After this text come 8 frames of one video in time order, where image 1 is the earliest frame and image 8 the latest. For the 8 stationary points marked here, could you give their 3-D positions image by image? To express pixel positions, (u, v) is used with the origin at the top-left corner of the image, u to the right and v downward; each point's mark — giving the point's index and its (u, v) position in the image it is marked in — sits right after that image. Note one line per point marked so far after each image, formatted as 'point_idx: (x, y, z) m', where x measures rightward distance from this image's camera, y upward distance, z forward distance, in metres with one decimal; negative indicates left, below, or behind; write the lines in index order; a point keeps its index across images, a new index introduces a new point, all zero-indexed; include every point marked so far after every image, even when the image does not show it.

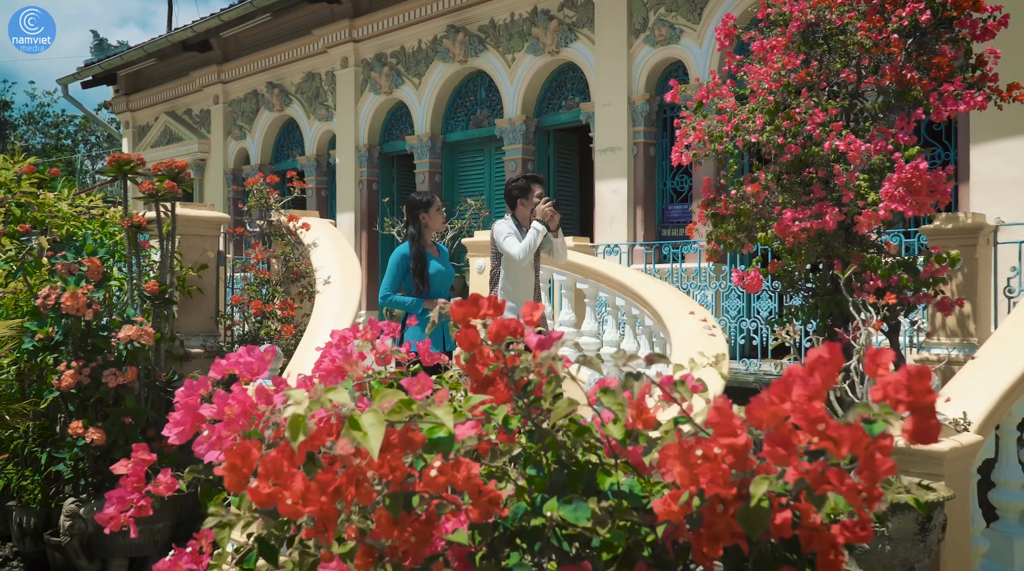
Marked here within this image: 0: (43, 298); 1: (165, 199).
0: (-2.4, -0.1, +5.3) m
1: (-2.0, +0.5, +5.9) m
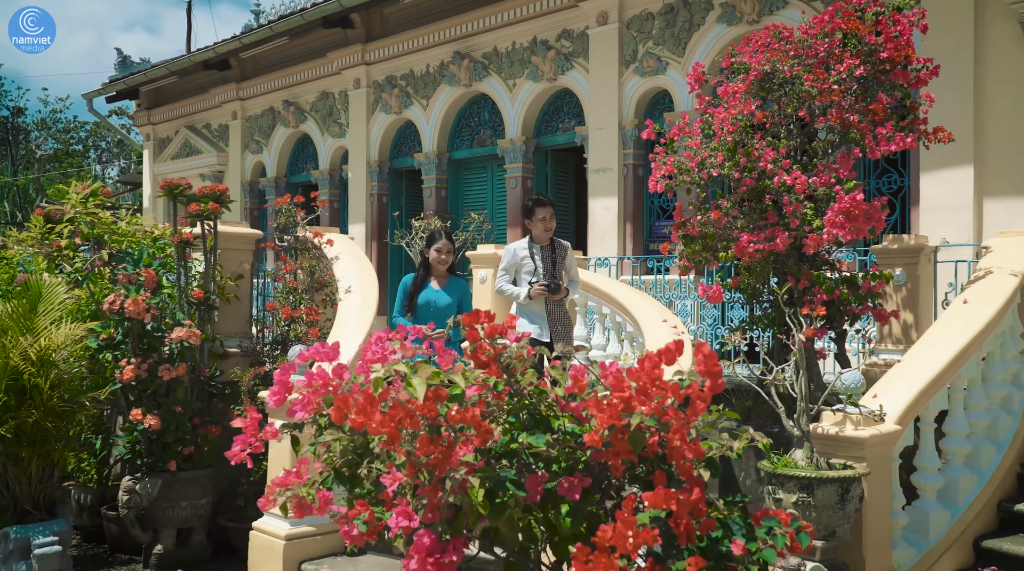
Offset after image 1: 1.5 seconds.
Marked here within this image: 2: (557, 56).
0: (-2.5, -0.1, +6.2) m
1: (-2.0, +0.5, +6.8) m
2: (+0.5, +2.6, +11.3) m
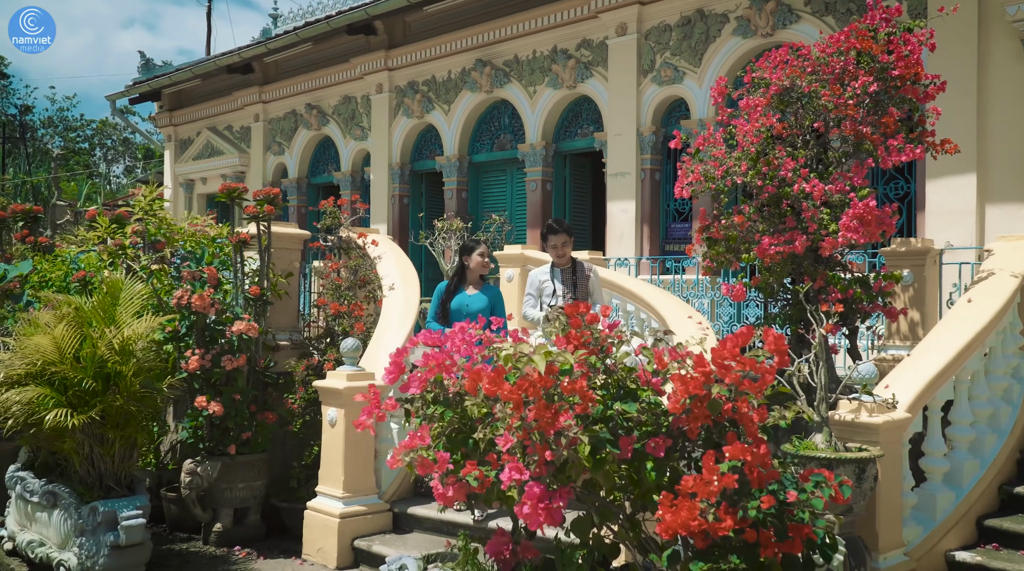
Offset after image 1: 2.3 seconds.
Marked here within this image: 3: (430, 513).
0: (-2.2, -0.1, +6.6) m
1: (-1.8, +0.5, +7.3) m
2: (+0.8, +2.6, +11.8) m
3: (-0.5, -1.5, +6.6) m
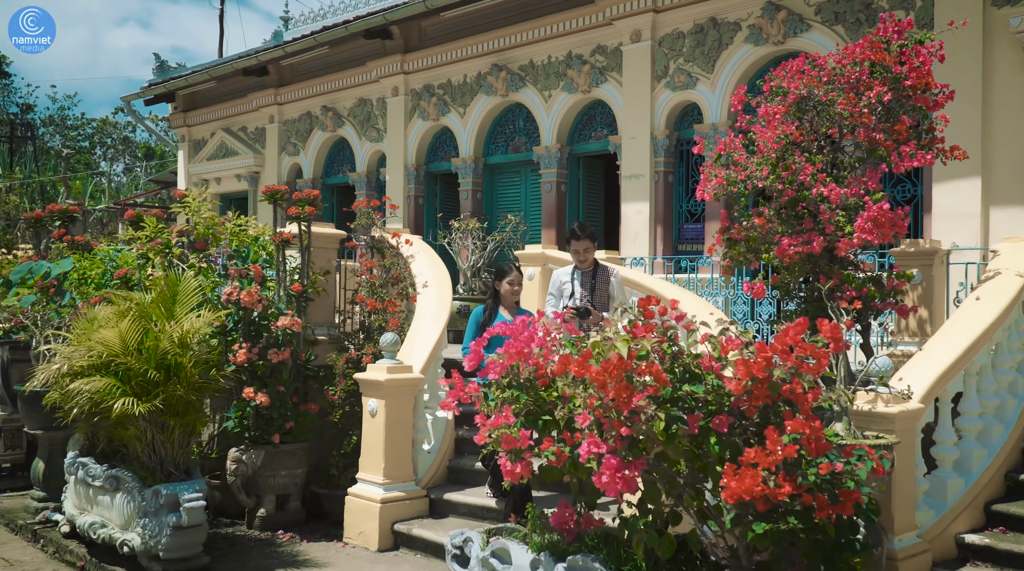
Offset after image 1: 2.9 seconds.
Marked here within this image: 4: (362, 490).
0: (-2.0, -0.1, +7.0) m
1: (-1.6, +0.5, +7.6) m
2: (+1.0, +2.6, +12.1) m
3: (-0.3, -1.5, +7.0) m
4: (-1.1, -1.4, +7.0) m
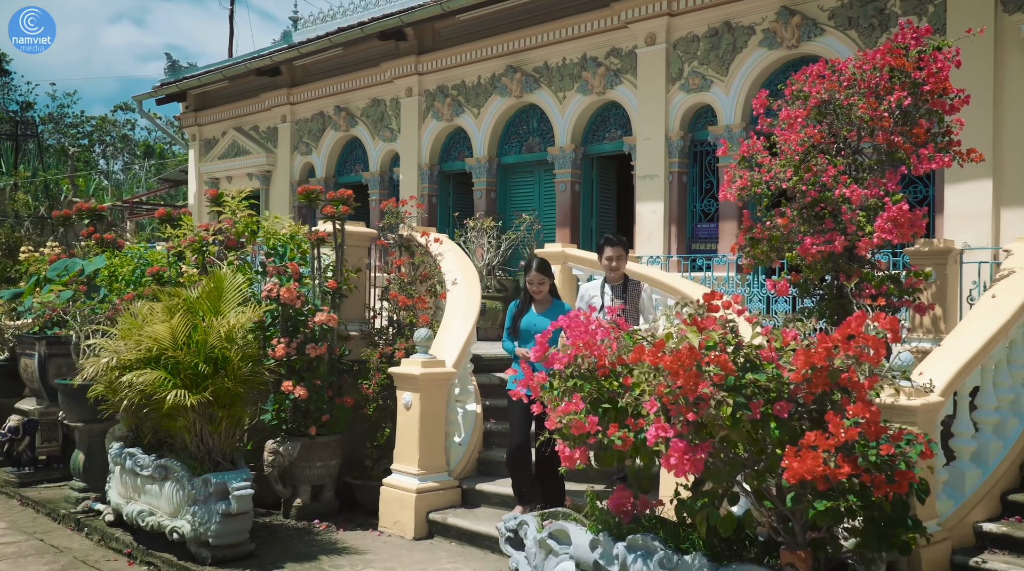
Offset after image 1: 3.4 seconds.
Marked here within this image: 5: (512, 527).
0: (-1.8, 0.0, +7.2) m
1: (-1.4, +0.5, +7.9) m
2: (+1.2, +2.6, +12.4) m
3: (-0.1, -1.5, +7.2) m
4: (-0.8, -1.4, +7.3) m
5: (0.0, -1.1, +4.7) m
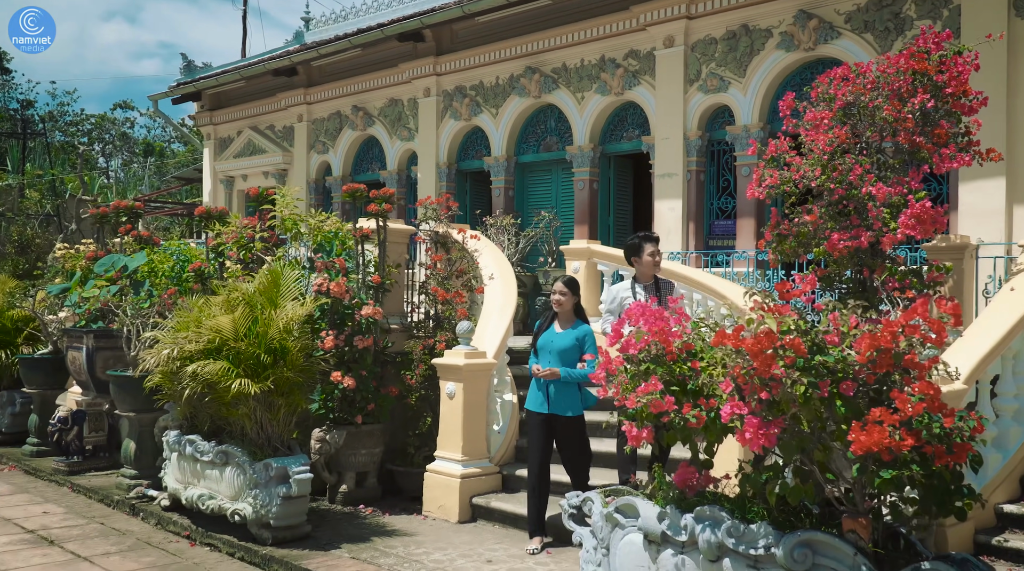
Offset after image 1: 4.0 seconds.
0: (-1.5, 0.0, +7.5) m
1: (-1.1, +0.6, +8.2) m
2: (+1.4, +2.7, +12.7) m
3: (+0.2, -1.4, +7.5) m
4: (-0.5, -1.4, +7.6) m
5: (+0.3, -1.1, +5.0) m
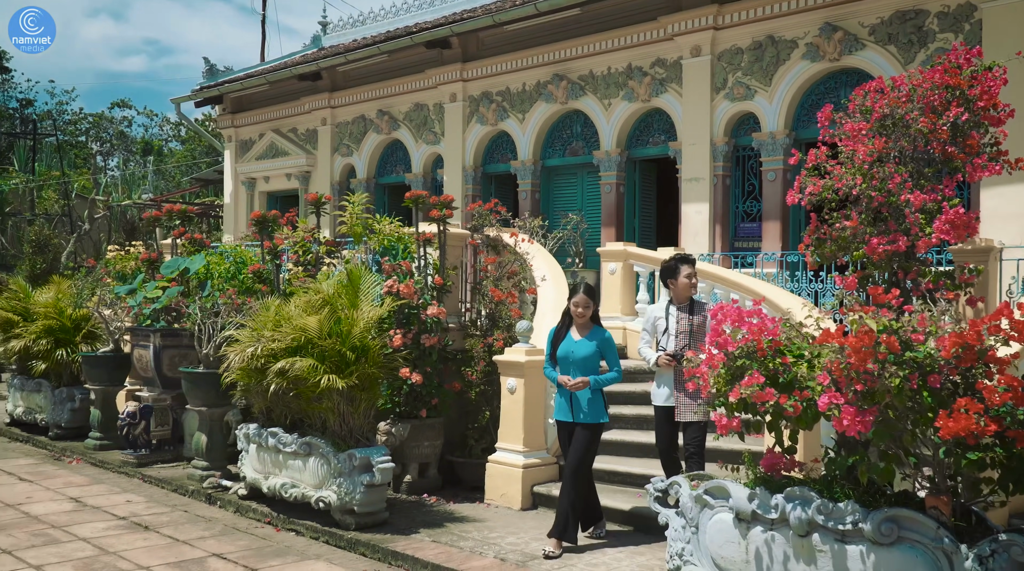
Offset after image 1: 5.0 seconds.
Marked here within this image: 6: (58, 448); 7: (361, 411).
0: (-1.0, 0.0, +8.0) m
1: (-0.6, +0.6, +8.6) m
2: (+1.8, +2.7, +13.2) m
3: (+0.7, -1.4, +8.0) m
4: (-0.1, -1.4, +8.0) m
5: (+0.8, -1.1, +5.4) m
6: (-4.6, -1.6, +10.2) m
7: (-1.1, -0.9, +7.3) m
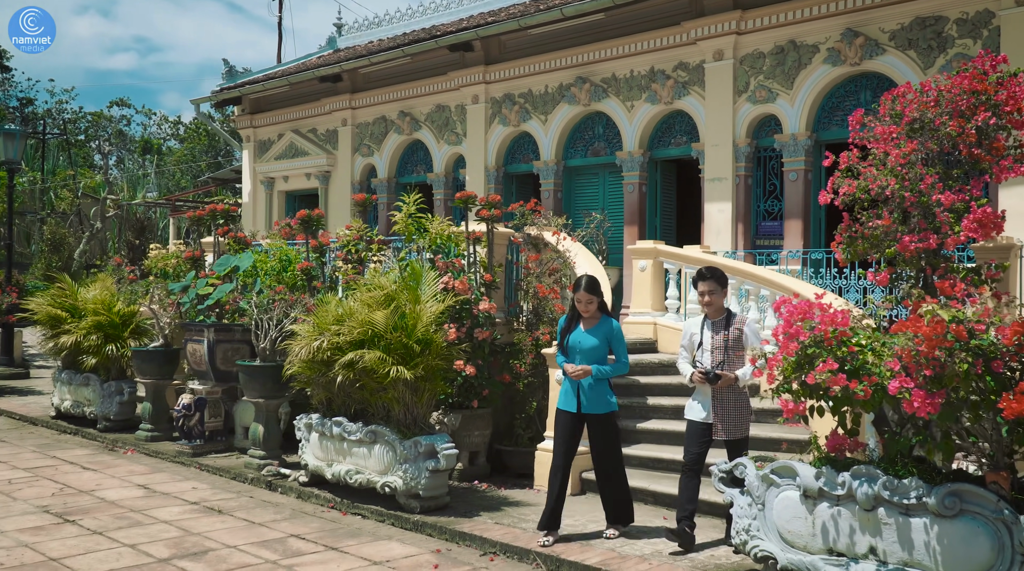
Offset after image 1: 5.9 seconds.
0: (-0.6, 0.0, +8.3) m
1: (-0.2, +0.6, +9.0) m
2: (+2.2, +2.7, +13.6) m
3: (+1.1, -1.4, +8.4) m
4: (+0.3, -1.3, +8.4) m
5: (+1.2, -1.1, +5.8) m
6: (-4.2, -1.6, +10.5) m
7: (-0.7, -0.9, +7.6) m
